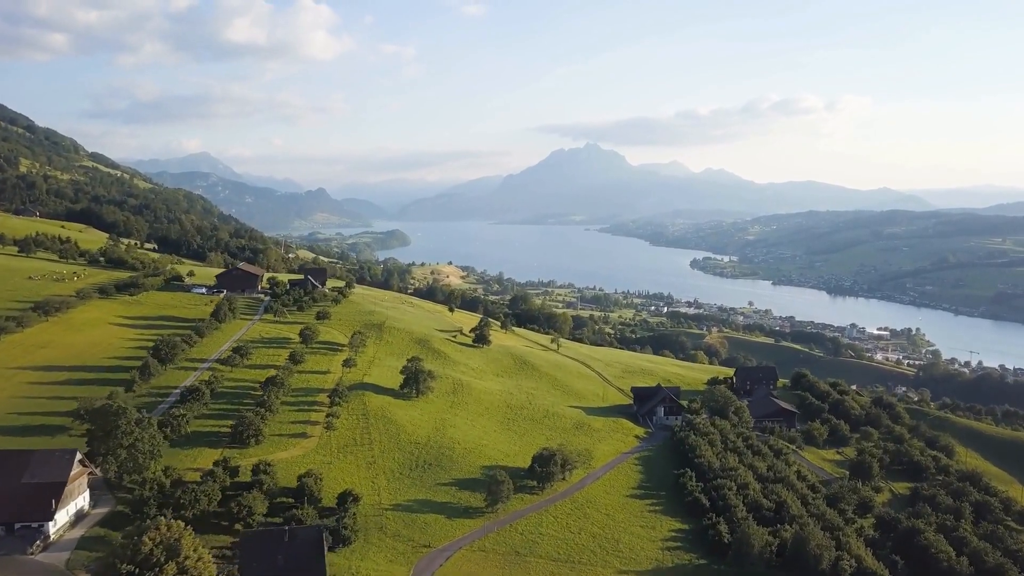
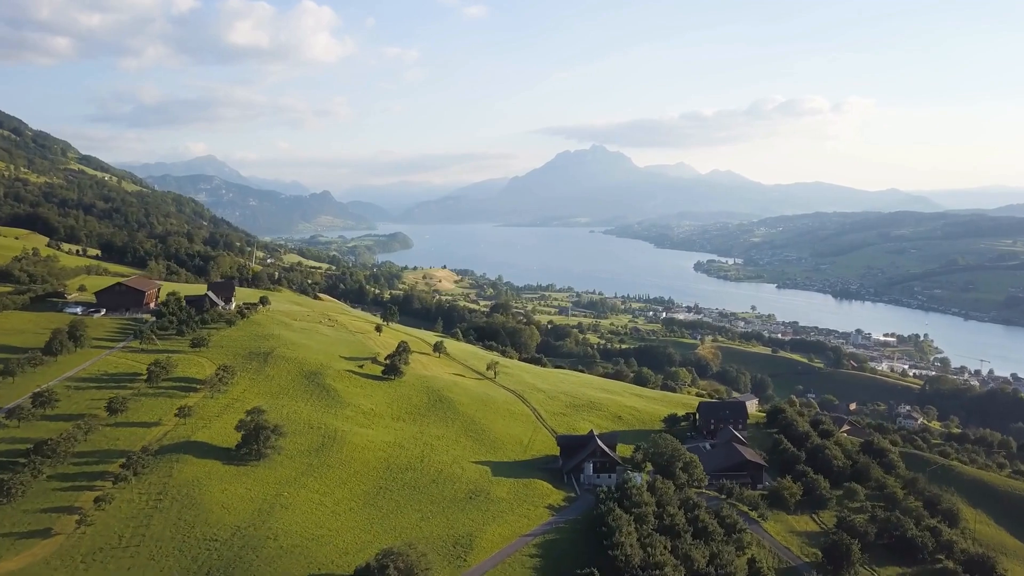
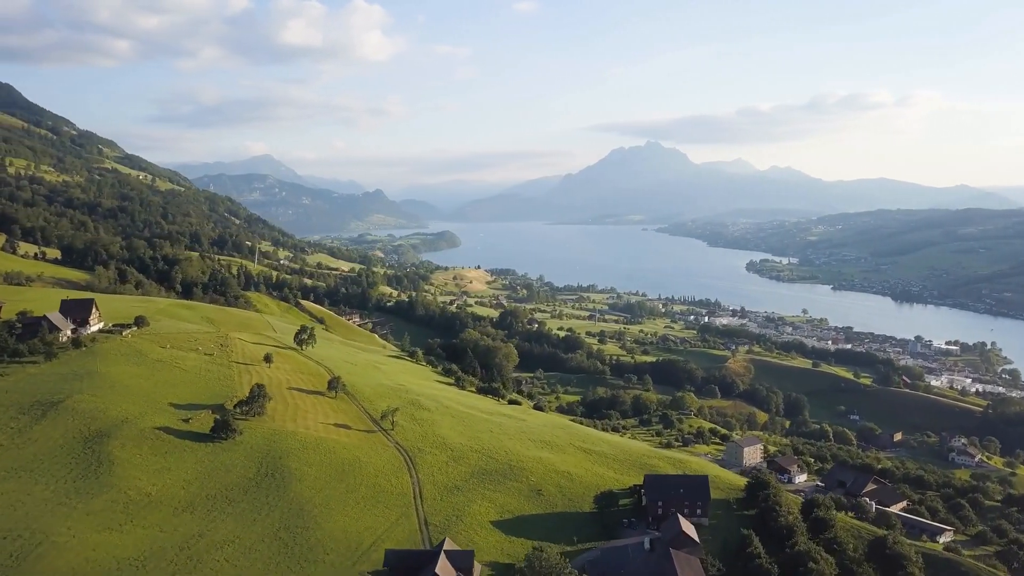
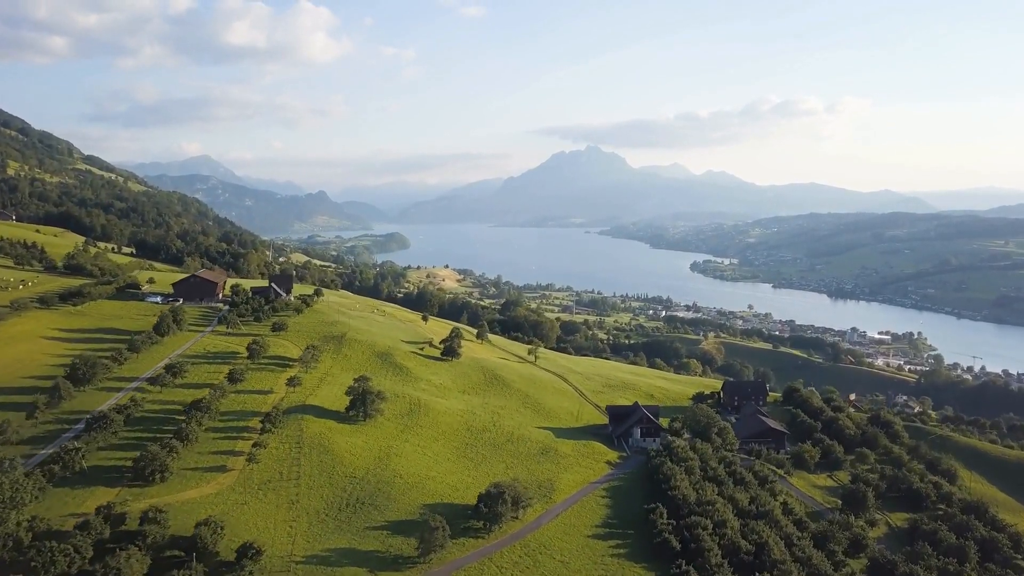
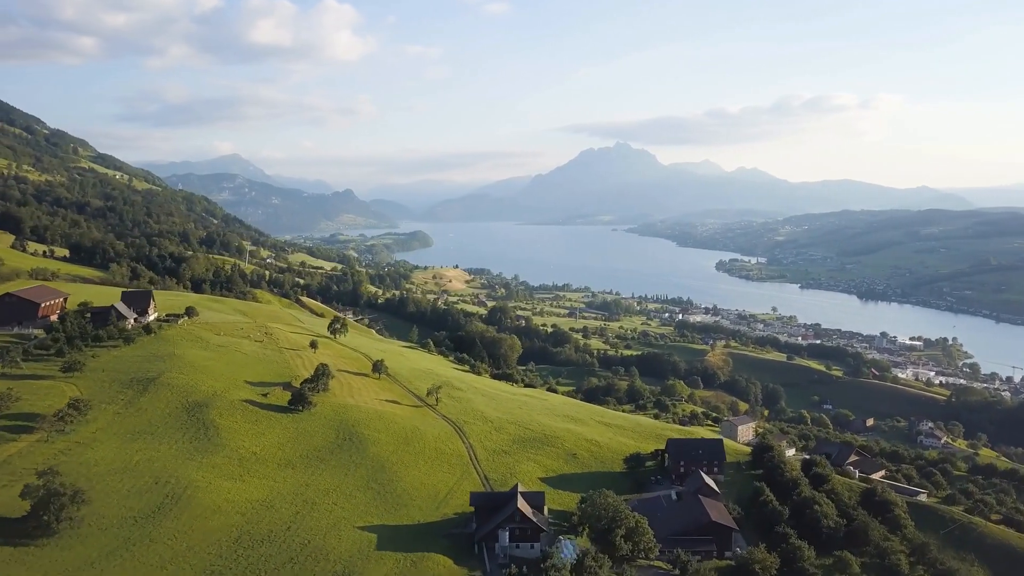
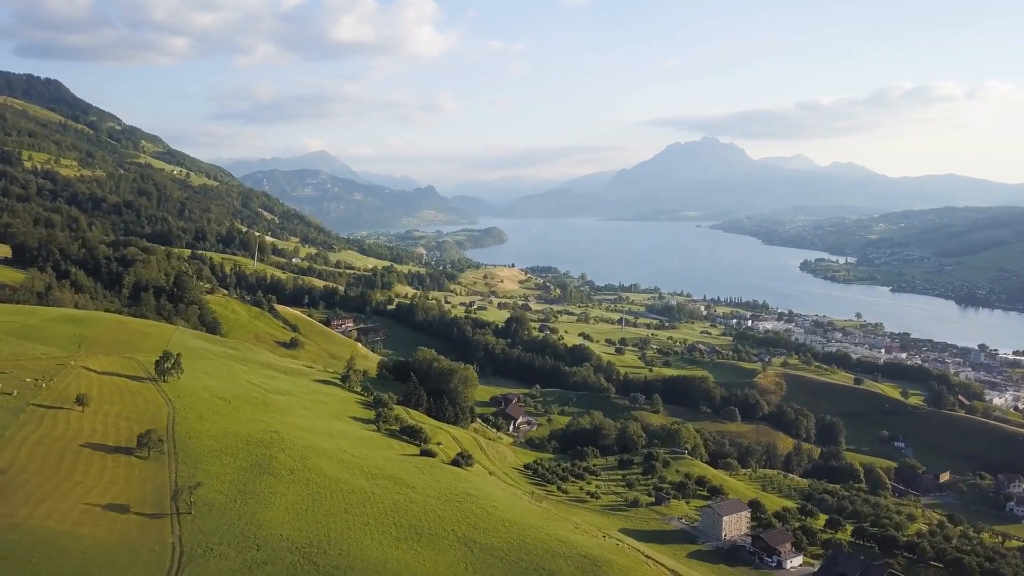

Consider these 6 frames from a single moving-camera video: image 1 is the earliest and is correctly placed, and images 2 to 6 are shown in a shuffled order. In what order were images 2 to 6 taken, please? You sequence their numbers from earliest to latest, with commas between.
4, 2, 5, 3, 6
